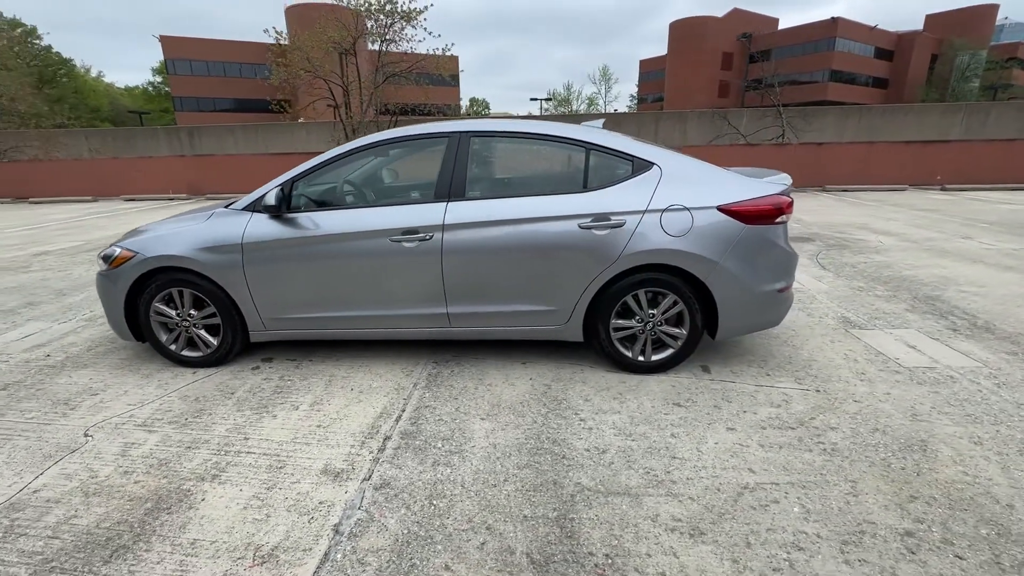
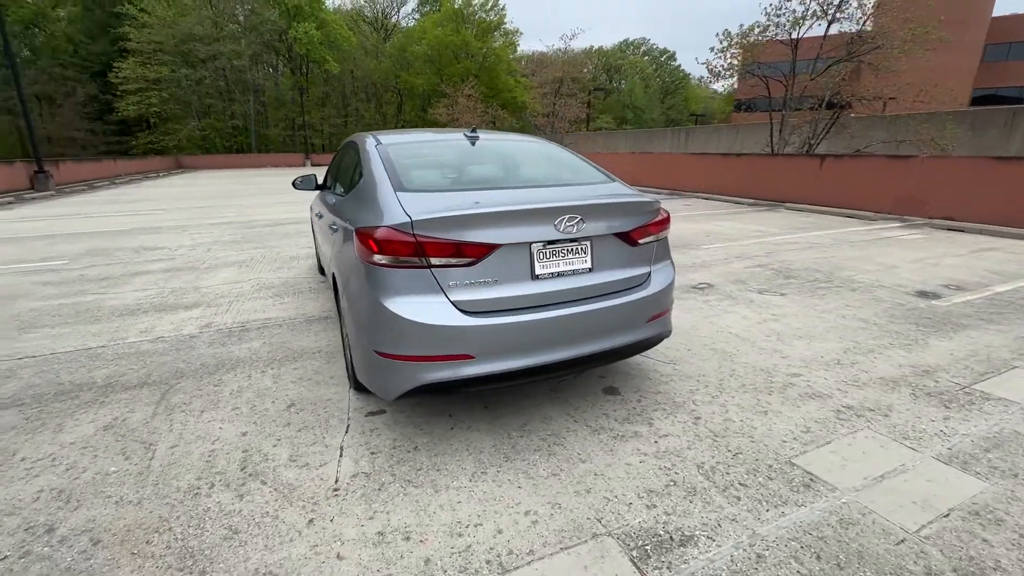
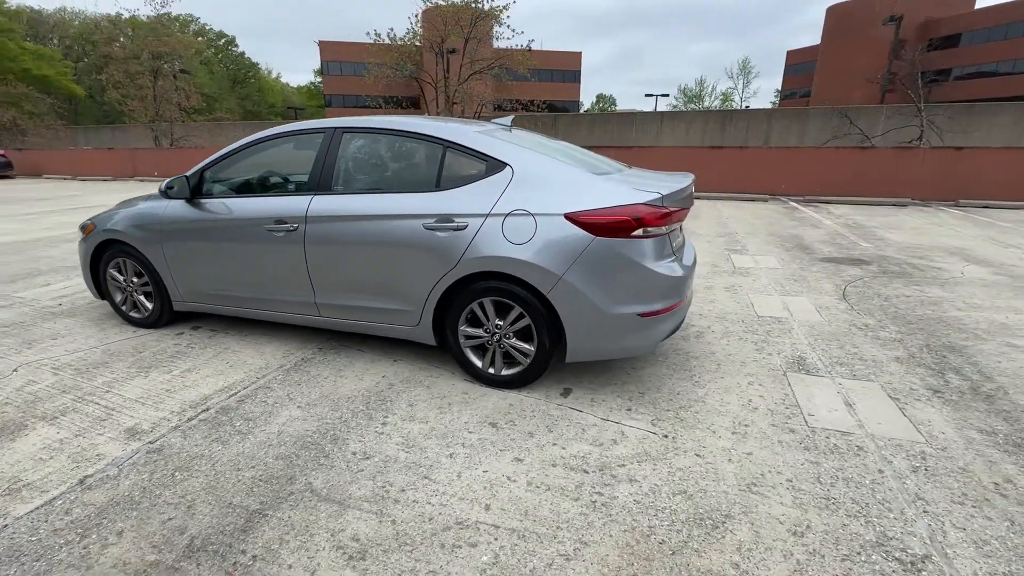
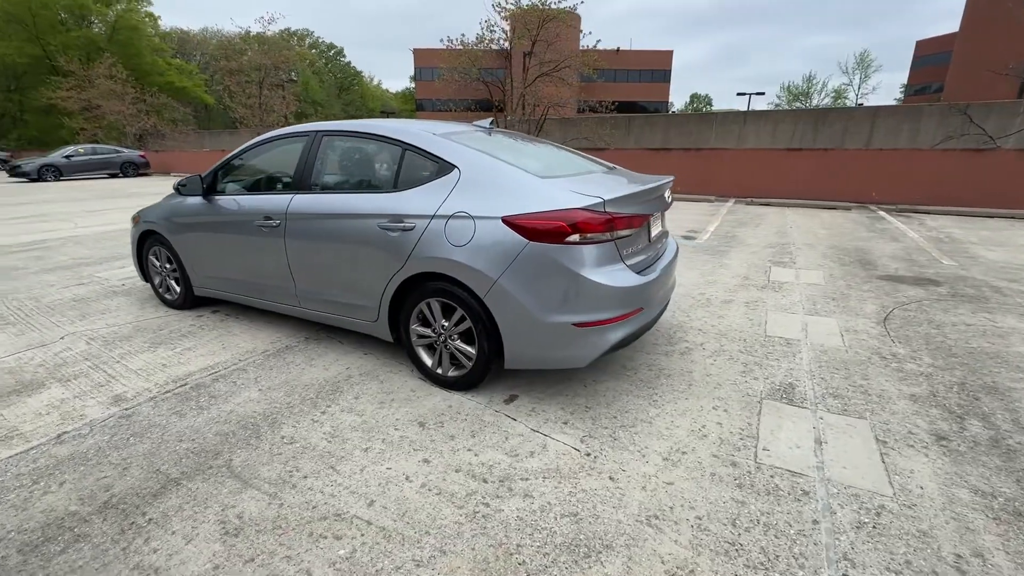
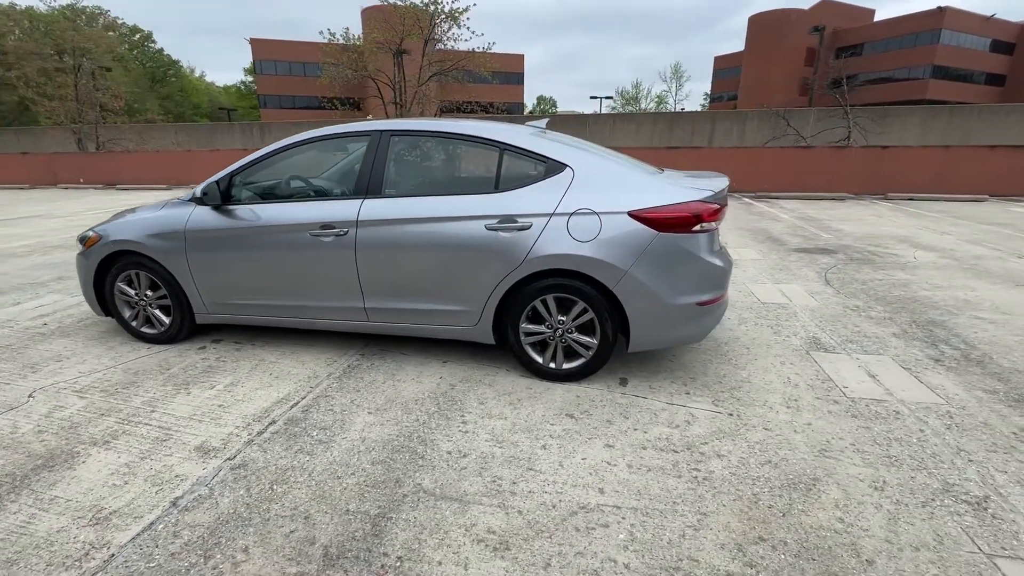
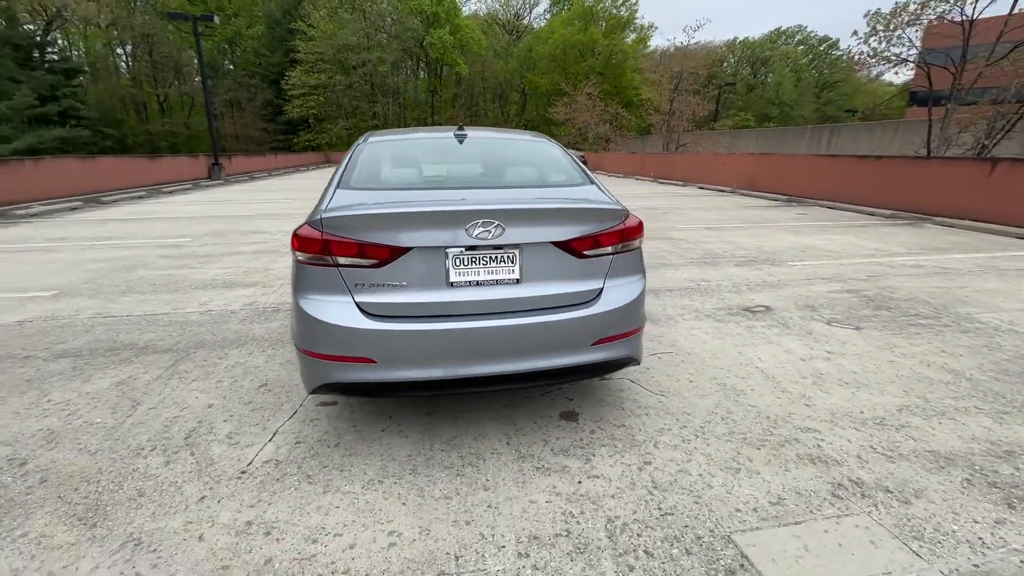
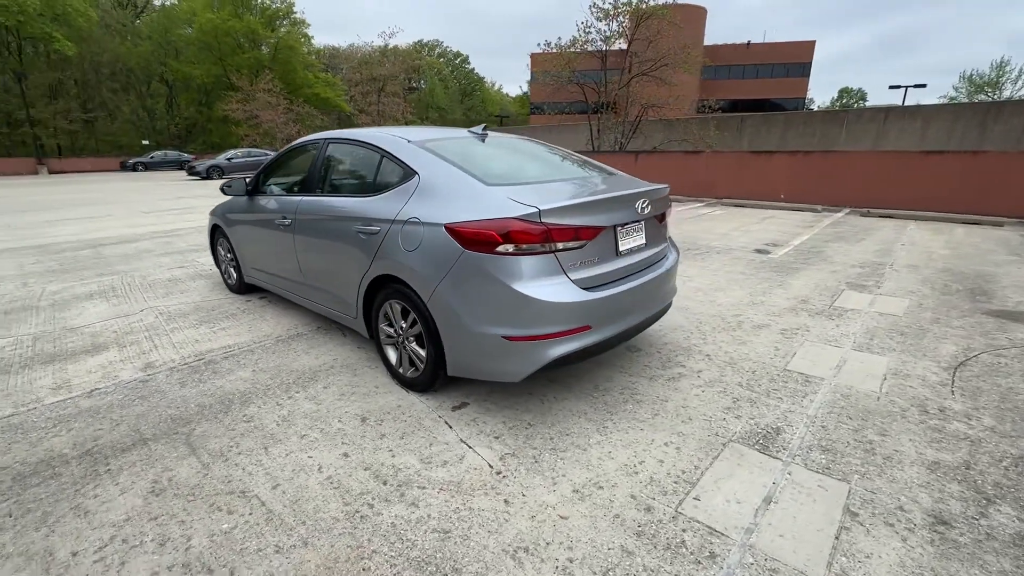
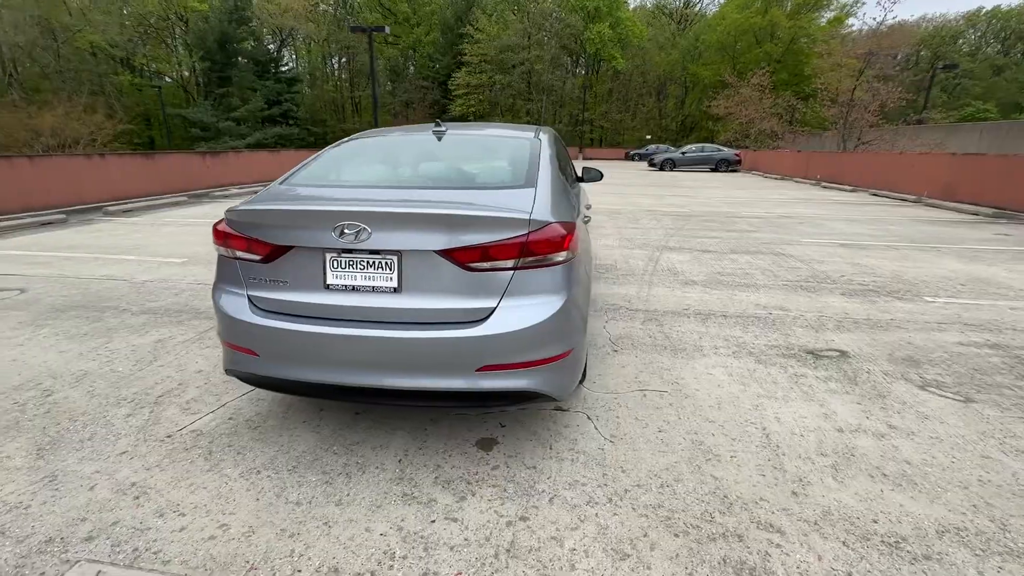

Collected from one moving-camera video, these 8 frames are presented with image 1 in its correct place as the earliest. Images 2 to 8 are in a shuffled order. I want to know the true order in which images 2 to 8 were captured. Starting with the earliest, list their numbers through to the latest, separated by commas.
5, 3, 4, 7, 2, 6, 8
